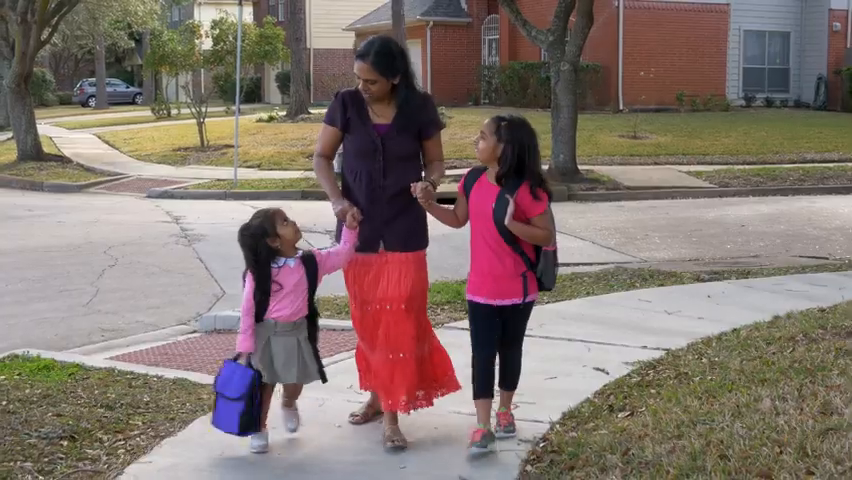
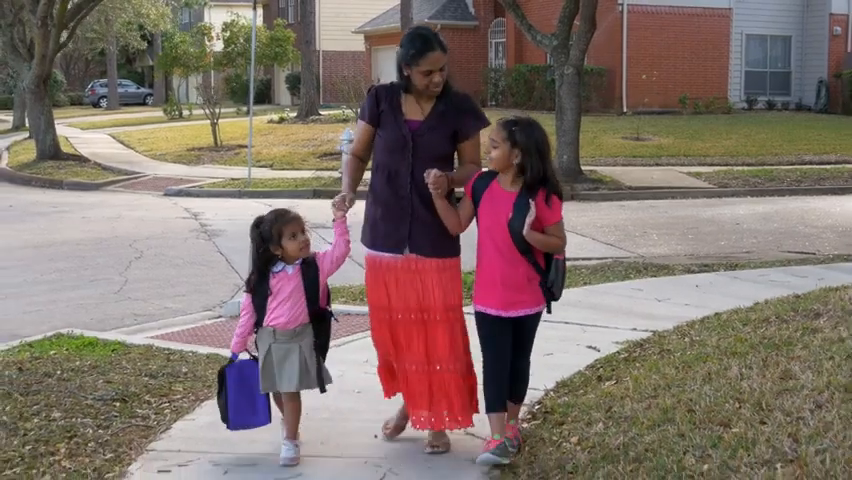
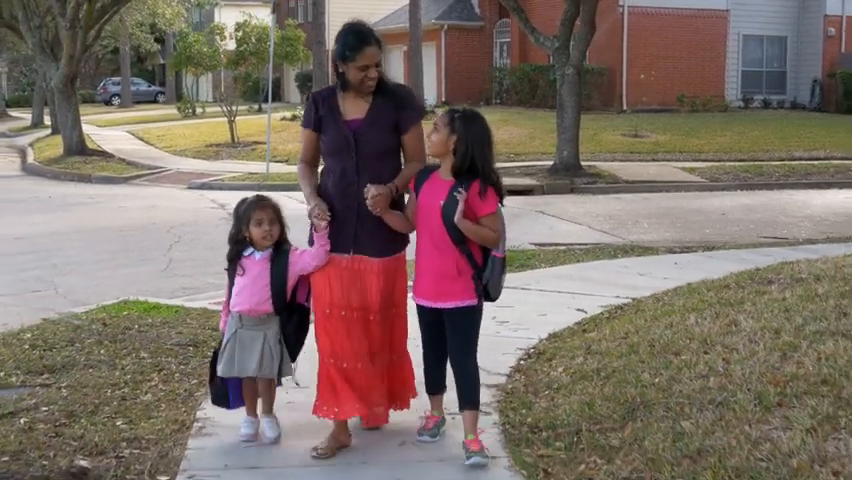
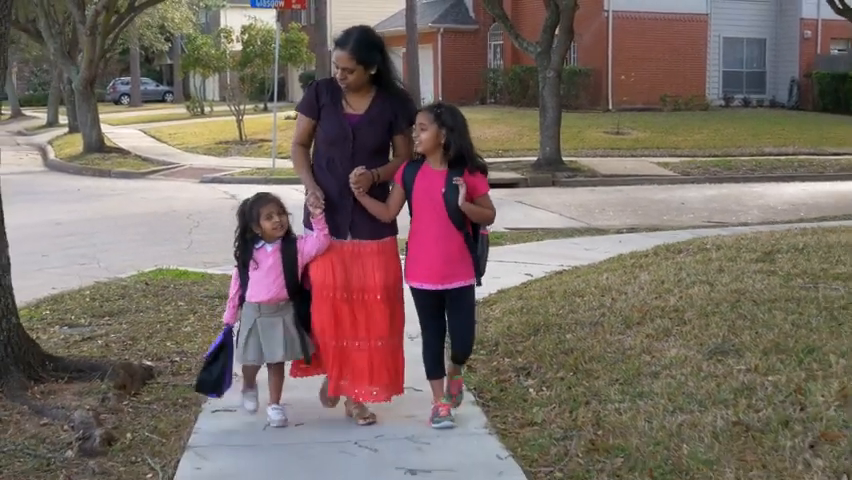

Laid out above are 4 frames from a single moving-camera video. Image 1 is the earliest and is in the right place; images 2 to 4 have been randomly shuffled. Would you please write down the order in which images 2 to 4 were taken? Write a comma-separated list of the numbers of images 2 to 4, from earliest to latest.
2, 3, 4
